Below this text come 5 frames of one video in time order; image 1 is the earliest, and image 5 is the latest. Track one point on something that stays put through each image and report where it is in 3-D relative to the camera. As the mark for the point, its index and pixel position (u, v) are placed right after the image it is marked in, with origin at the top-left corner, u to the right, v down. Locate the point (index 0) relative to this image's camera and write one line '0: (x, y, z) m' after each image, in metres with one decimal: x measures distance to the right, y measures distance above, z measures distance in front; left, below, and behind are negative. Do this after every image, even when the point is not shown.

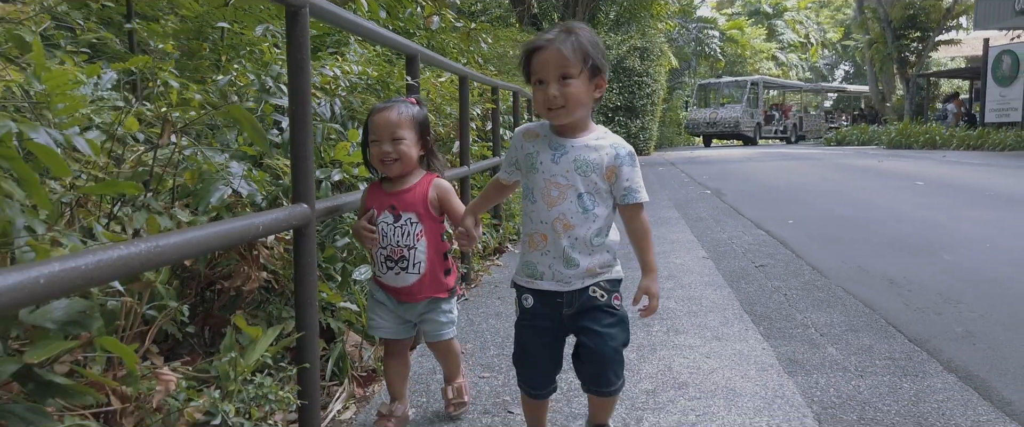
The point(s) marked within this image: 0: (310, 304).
0: (-0.5, -0.2, +1.9) m
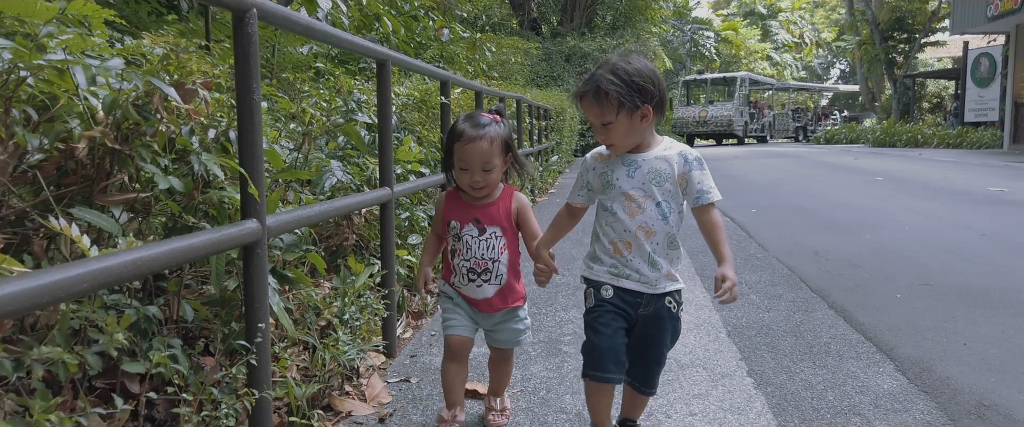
0: (-0.4, -0.1, +3.0) m
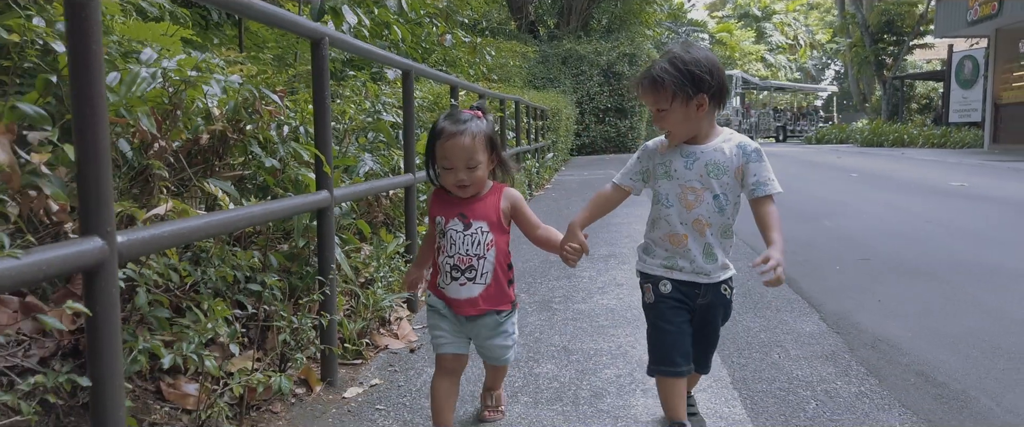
0: (-0.4, -0.1, +3.6) m
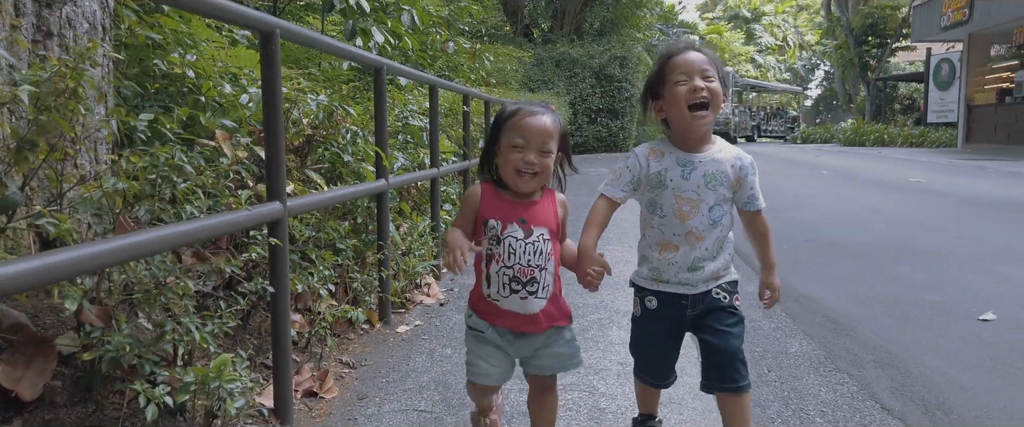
0: (-0.4, 0.0, +4.5) m
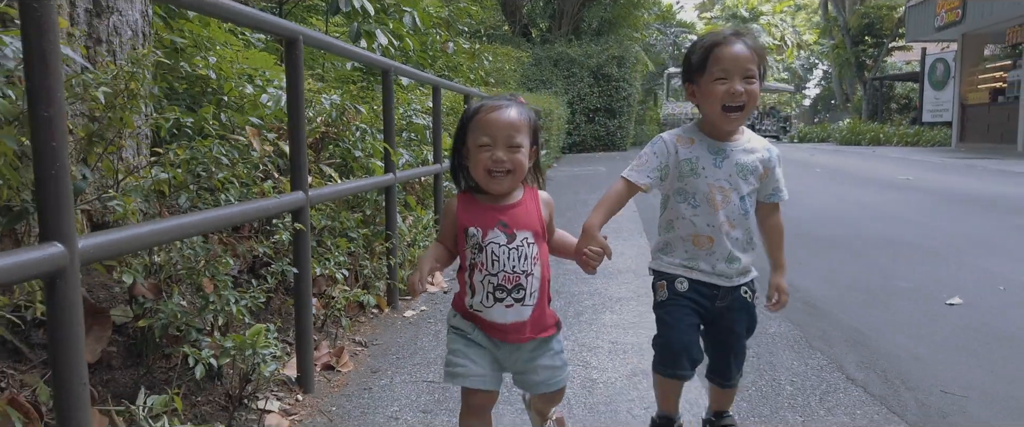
0: (-0.4, +0.1, +4.8) m
